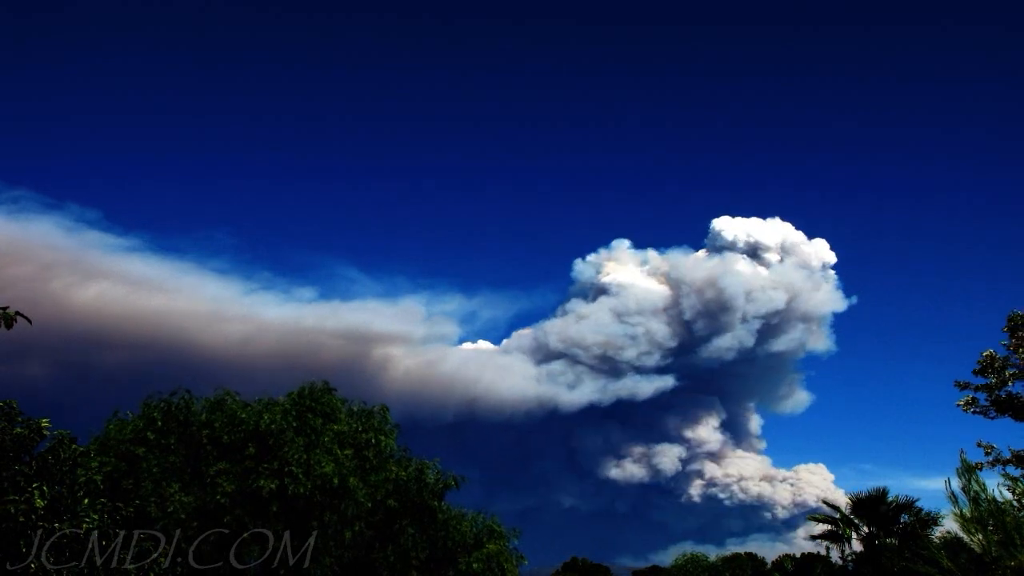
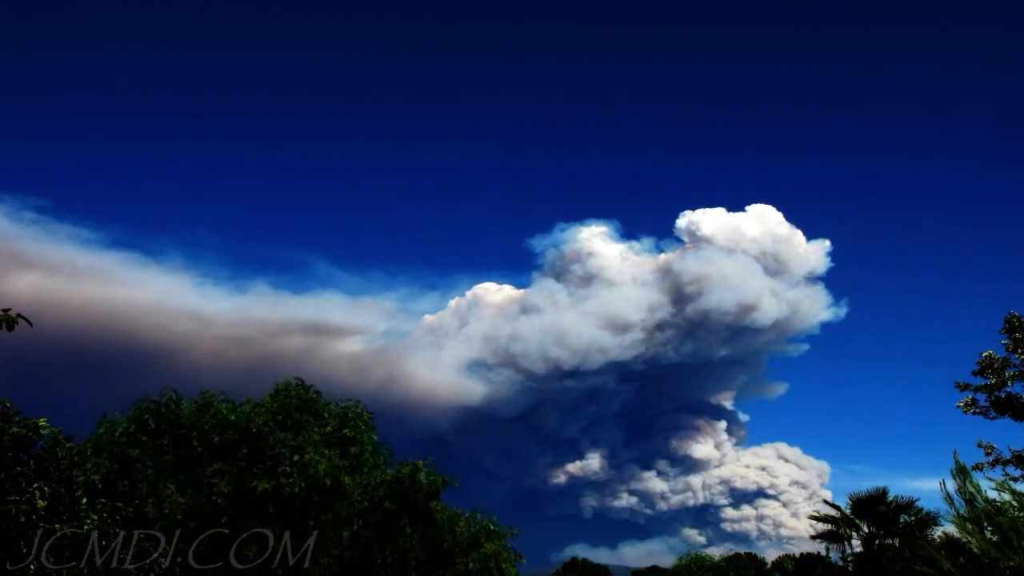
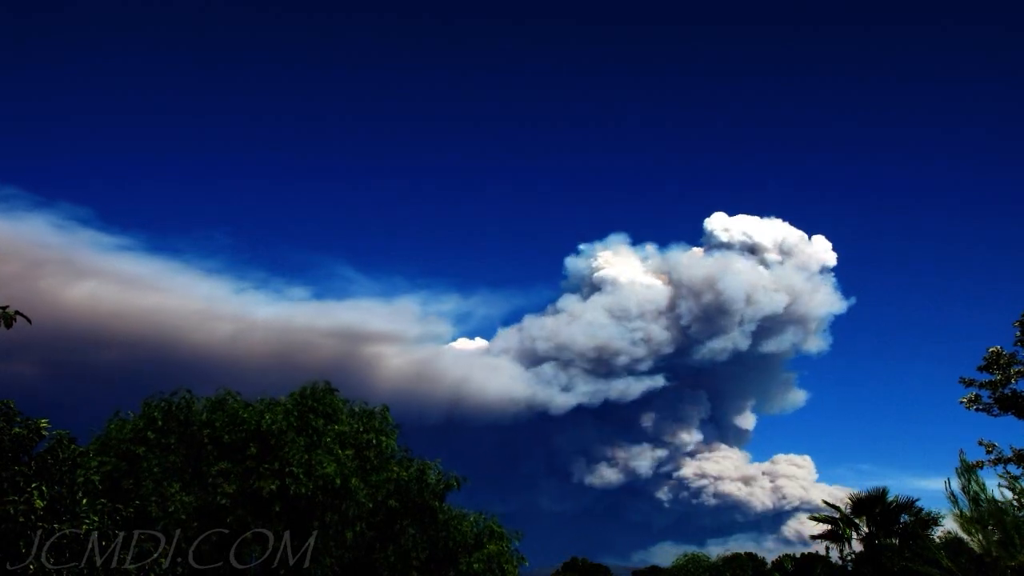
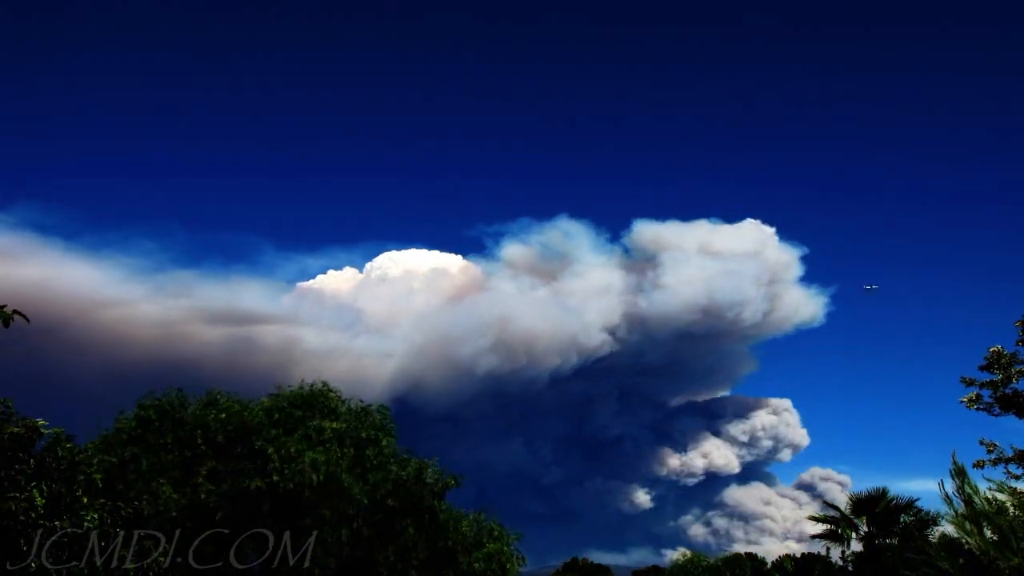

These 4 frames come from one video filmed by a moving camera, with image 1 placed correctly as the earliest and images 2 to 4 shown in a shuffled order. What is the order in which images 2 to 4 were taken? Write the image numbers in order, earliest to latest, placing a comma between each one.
3, 2, 4
